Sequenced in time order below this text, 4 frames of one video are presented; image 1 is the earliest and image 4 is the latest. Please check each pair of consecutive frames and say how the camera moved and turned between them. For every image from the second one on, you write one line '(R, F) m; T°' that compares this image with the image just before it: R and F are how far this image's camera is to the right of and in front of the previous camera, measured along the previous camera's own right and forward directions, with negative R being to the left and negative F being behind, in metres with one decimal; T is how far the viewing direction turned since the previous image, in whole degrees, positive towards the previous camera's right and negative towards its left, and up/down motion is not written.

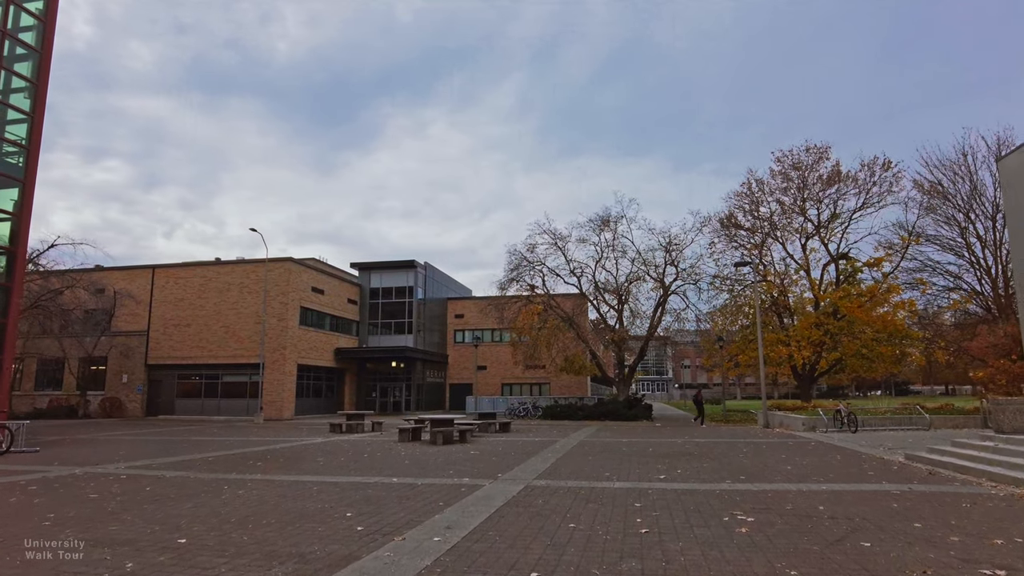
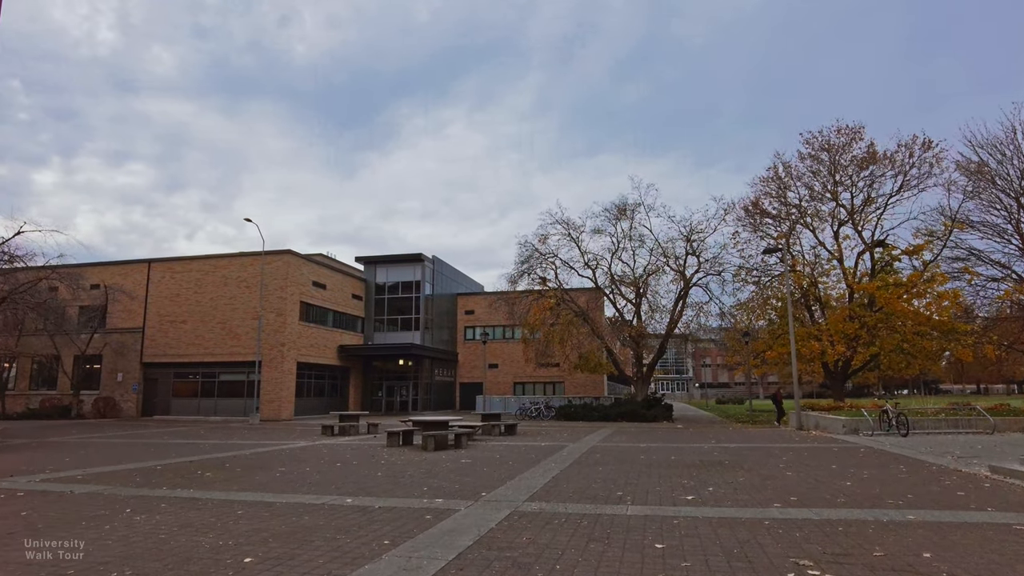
(+0.4, +1.9) m; -2°
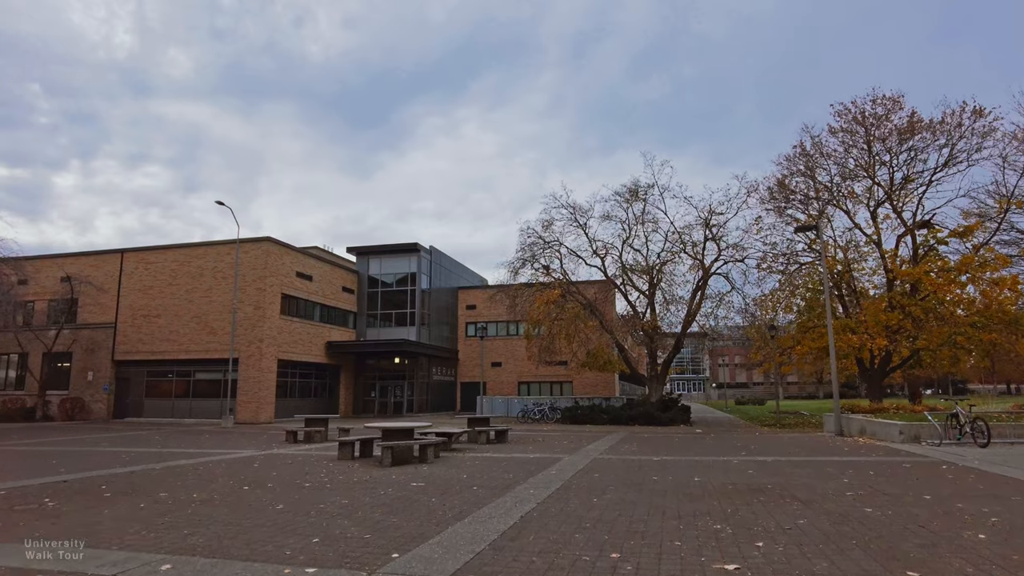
(+0.6, +2.9) m; -1°
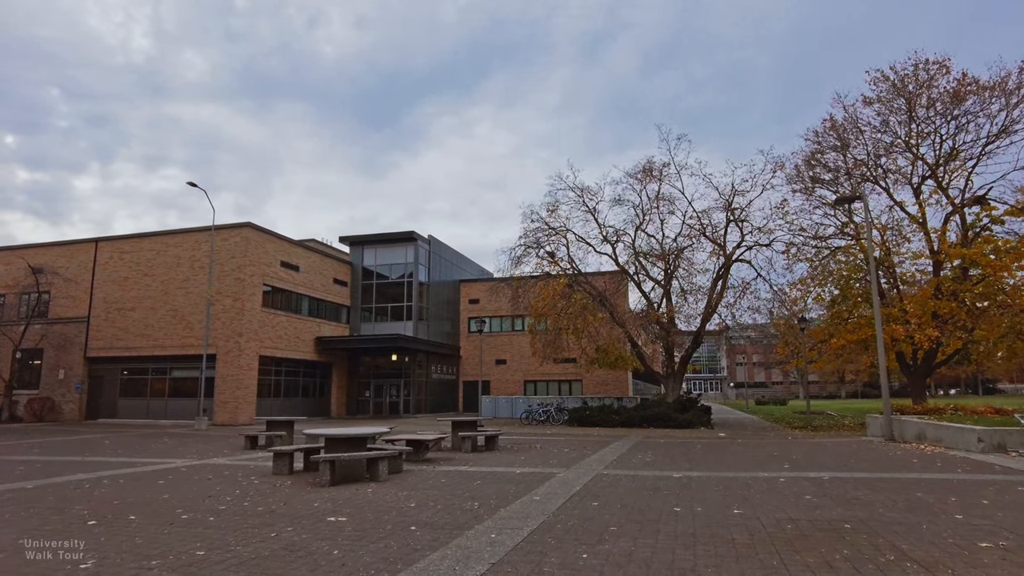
(+0.5, +2.6) m; -1°
